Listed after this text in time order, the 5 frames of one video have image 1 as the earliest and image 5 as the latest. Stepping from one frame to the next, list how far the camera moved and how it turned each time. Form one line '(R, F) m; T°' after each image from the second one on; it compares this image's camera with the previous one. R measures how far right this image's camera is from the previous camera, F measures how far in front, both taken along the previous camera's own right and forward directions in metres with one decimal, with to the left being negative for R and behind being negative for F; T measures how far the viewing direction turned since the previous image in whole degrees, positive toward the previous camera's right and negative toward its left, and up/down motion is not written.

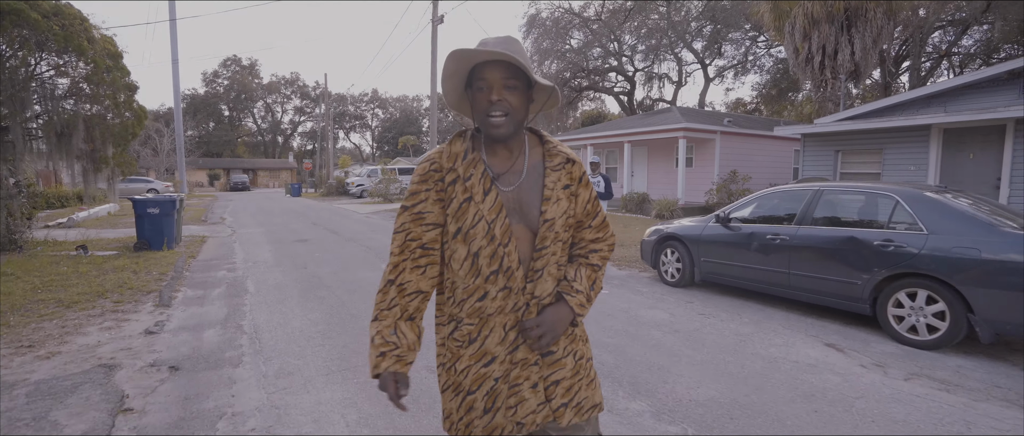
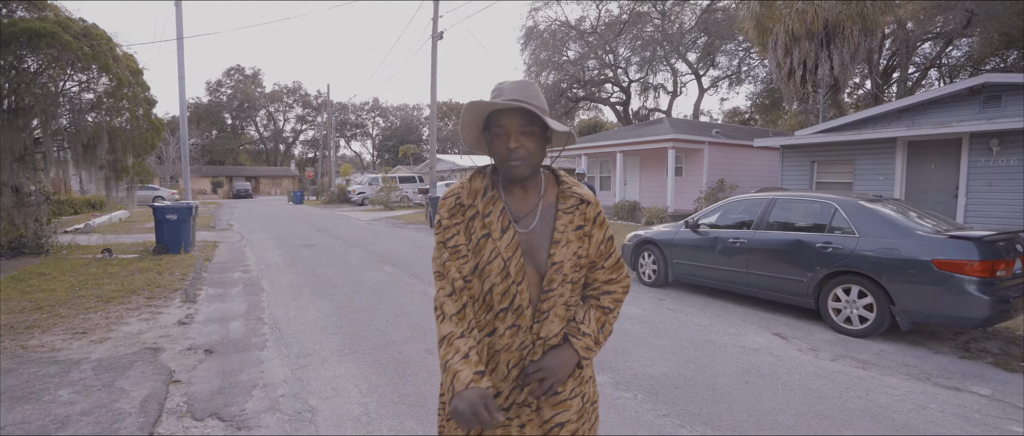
(+0.1, -0.7) m; 0°
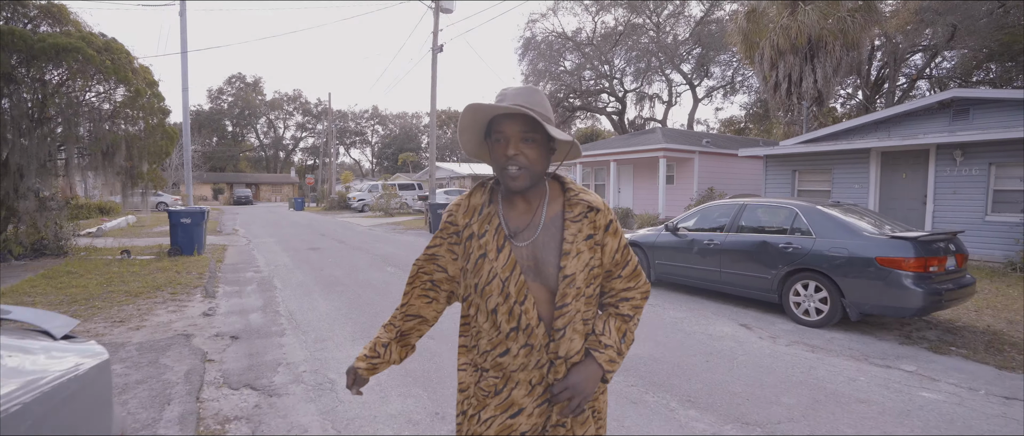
(+0.1, -0.6) m; 0°
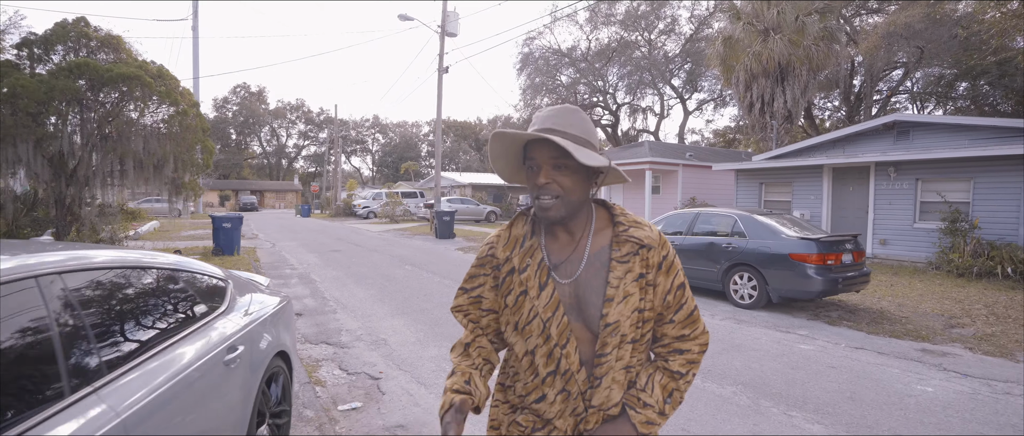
(0.0, -1.7) m; 0°
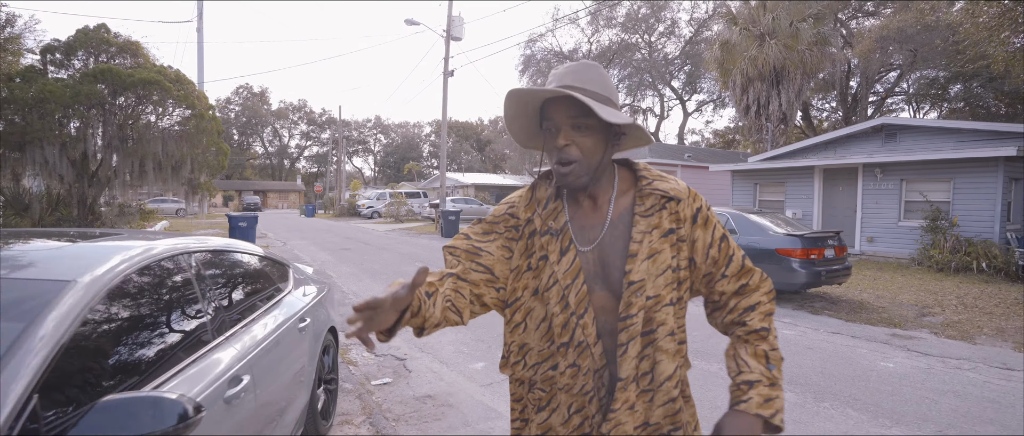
(-0.1, -0.6) m; 0°
